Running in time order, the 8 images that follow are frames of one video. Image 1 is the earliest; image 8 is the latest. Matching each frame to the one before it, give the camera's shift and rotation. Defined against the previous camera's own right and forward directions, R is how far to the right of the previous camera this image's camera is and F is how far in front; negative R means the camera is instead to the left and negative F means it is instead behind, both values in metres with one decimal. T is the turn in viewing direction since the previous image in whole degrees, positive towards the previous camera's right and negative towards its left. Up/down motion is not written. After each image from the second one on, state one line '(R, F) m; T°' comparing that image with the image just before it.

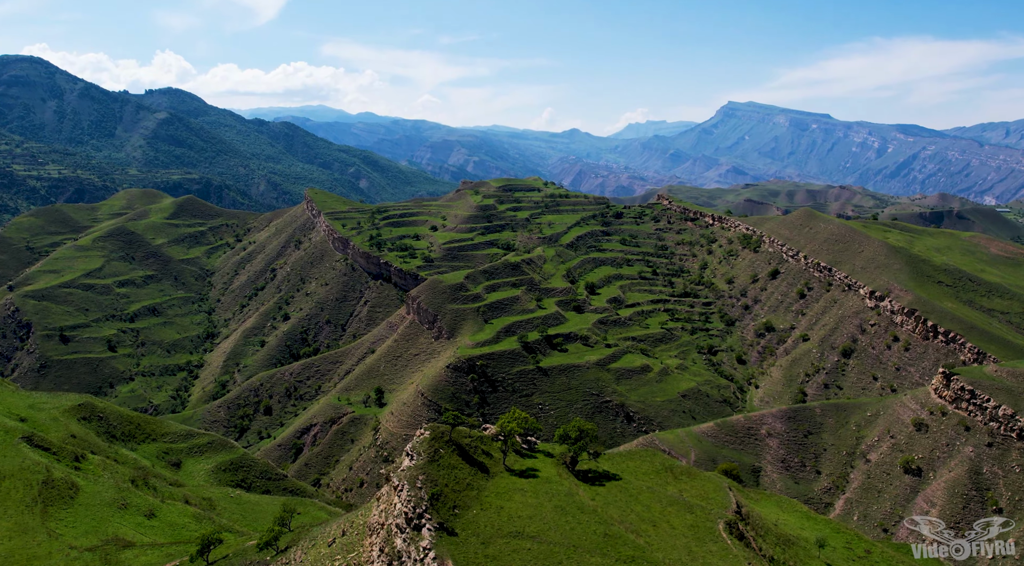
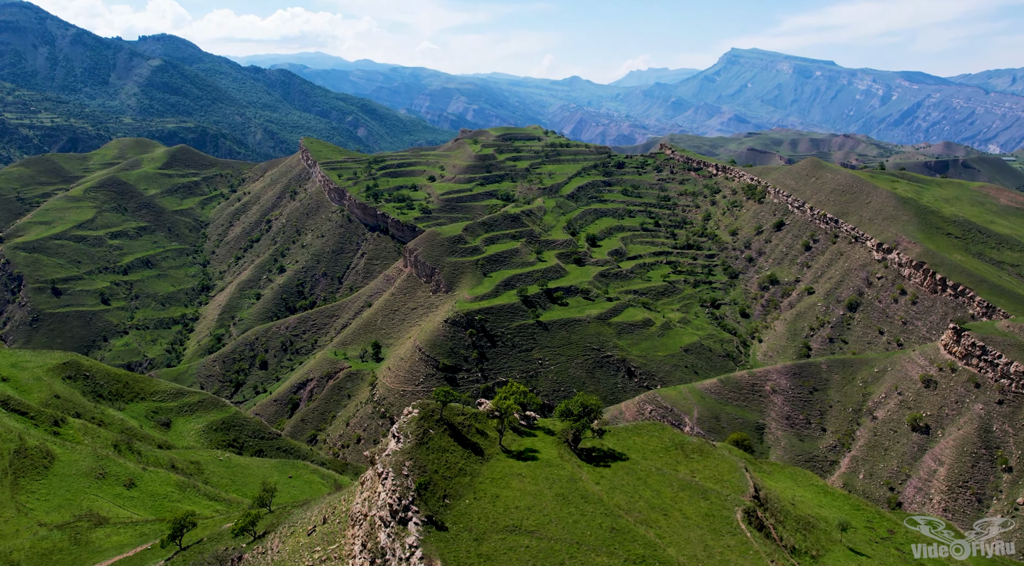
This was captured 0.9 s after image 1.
(+0.1, +3.8) m; 0°
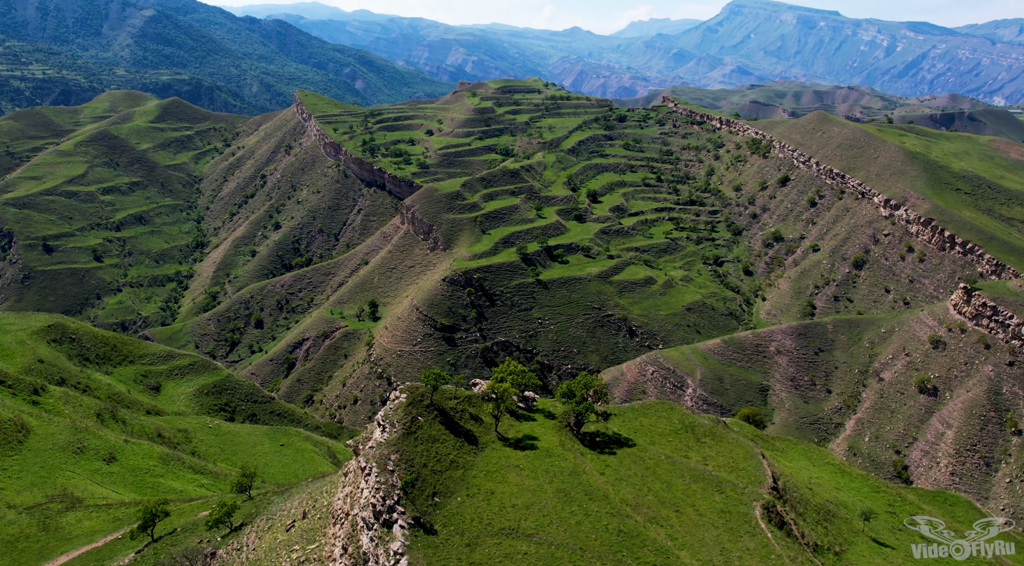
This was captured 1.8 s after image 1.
(0.0, +3.2) m; 0°
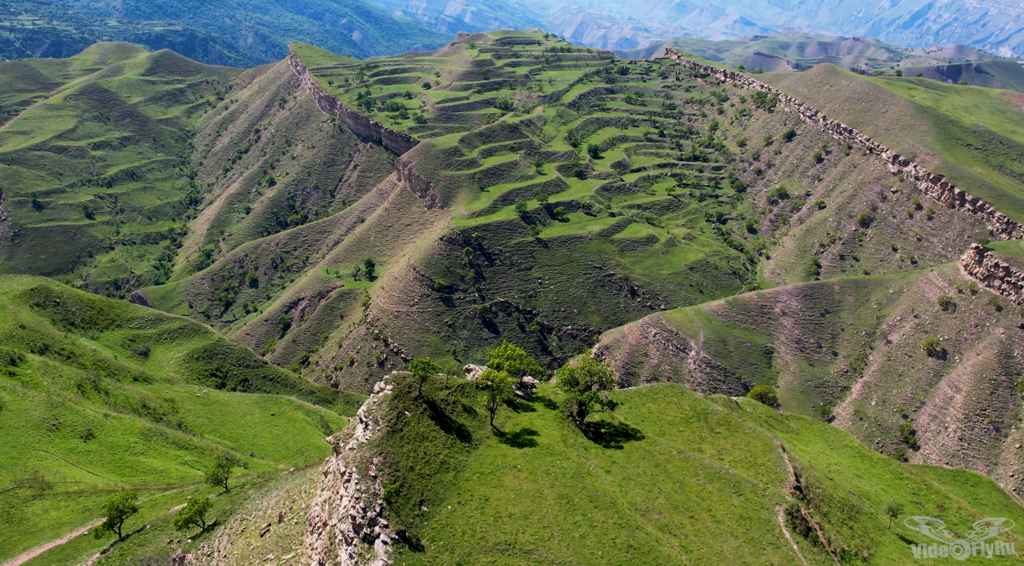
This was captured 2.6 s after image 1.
(0.0, +3.1) m; 0°
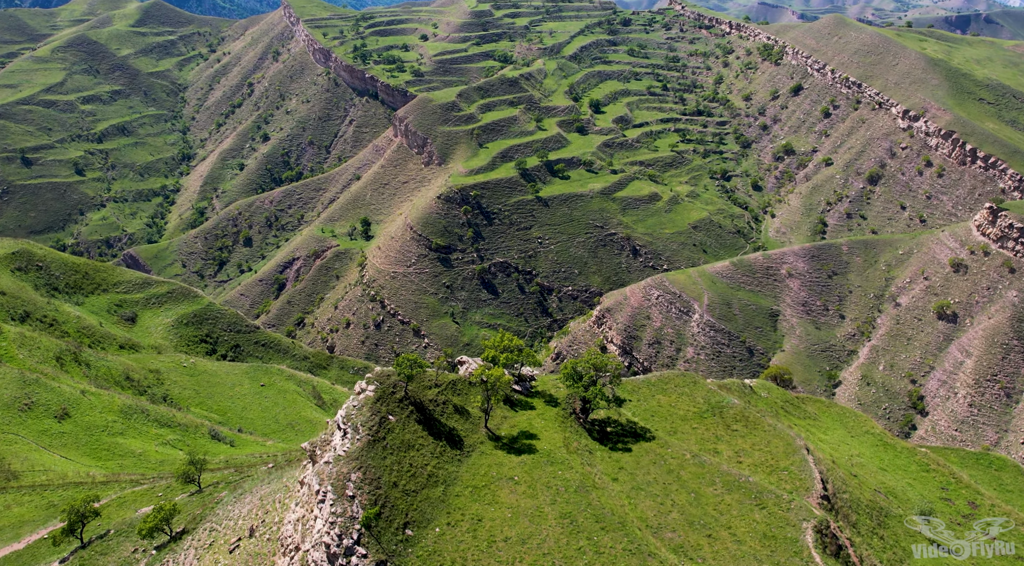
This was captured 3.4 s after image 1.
(0.0, +3.0) m; 0°
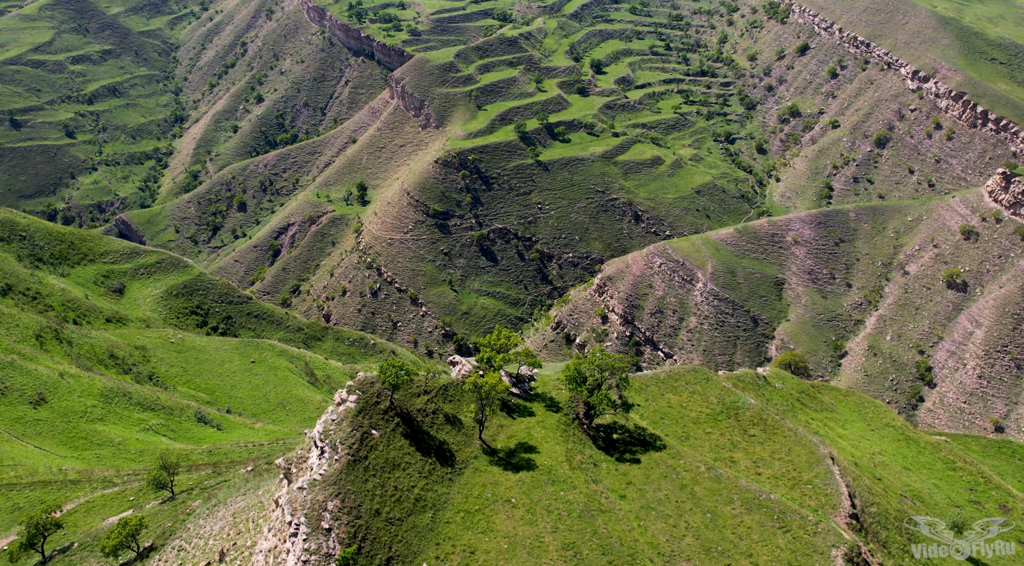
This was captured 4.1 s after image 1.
(0.0, +2.5) m; 0°
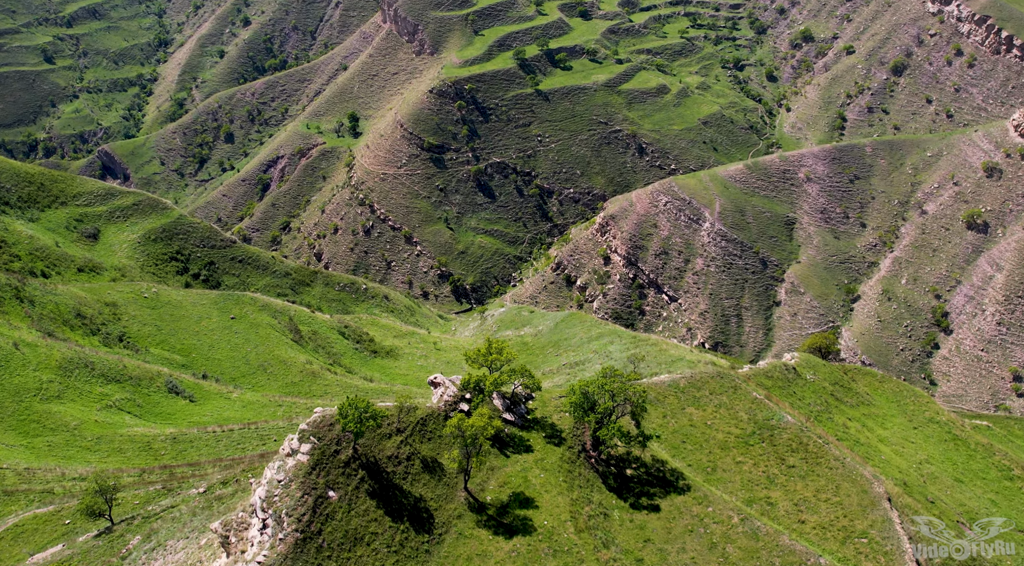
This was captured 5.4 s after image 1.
(+0.1, +4.4) m; 0°
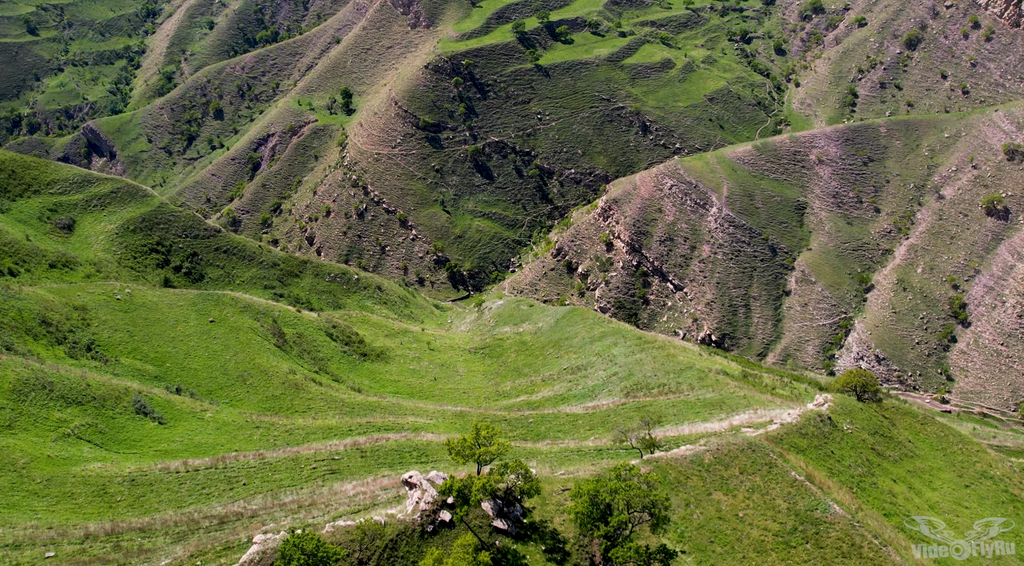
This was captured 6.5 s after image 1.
(+0.1, +3.8) m; 0°
